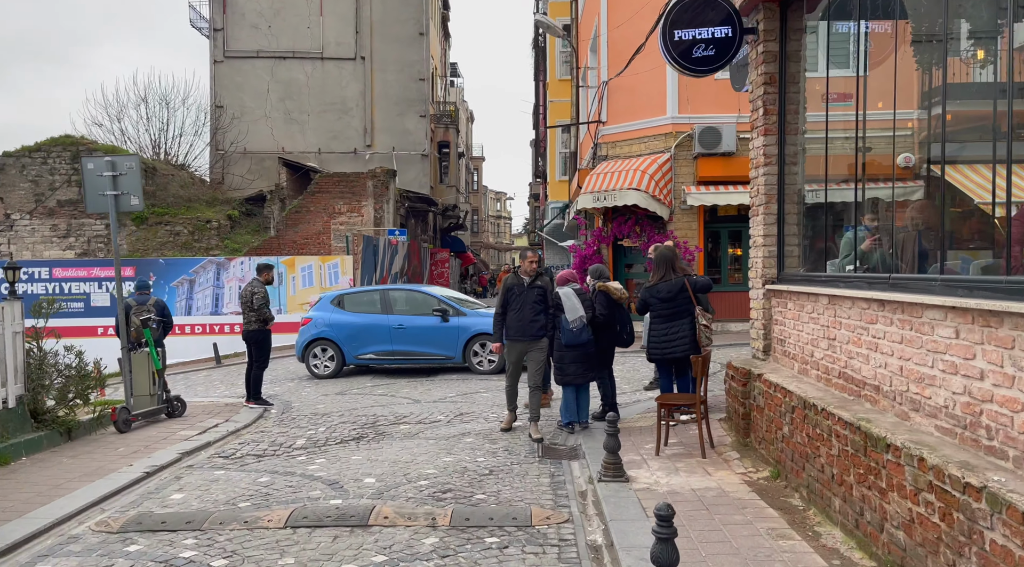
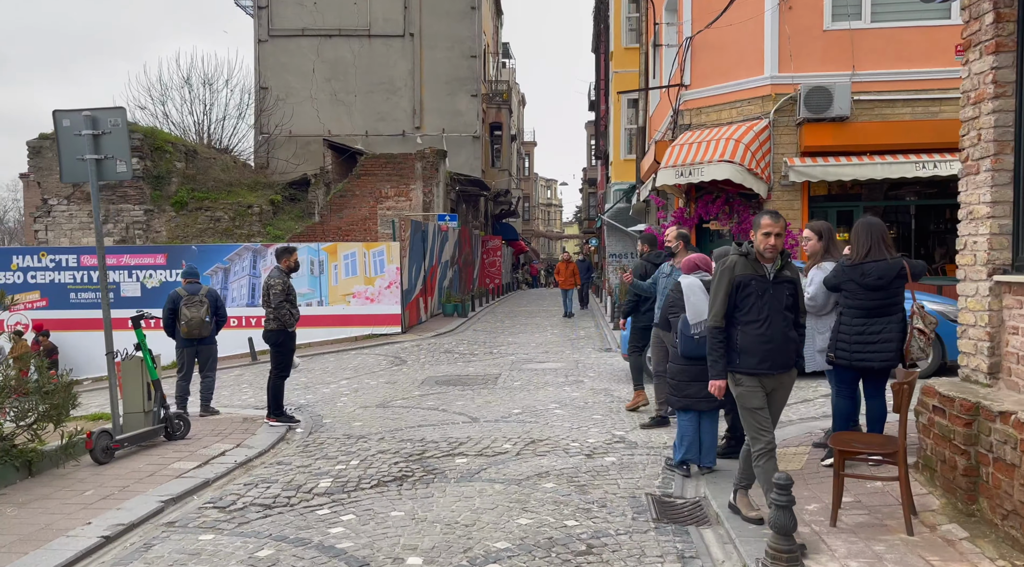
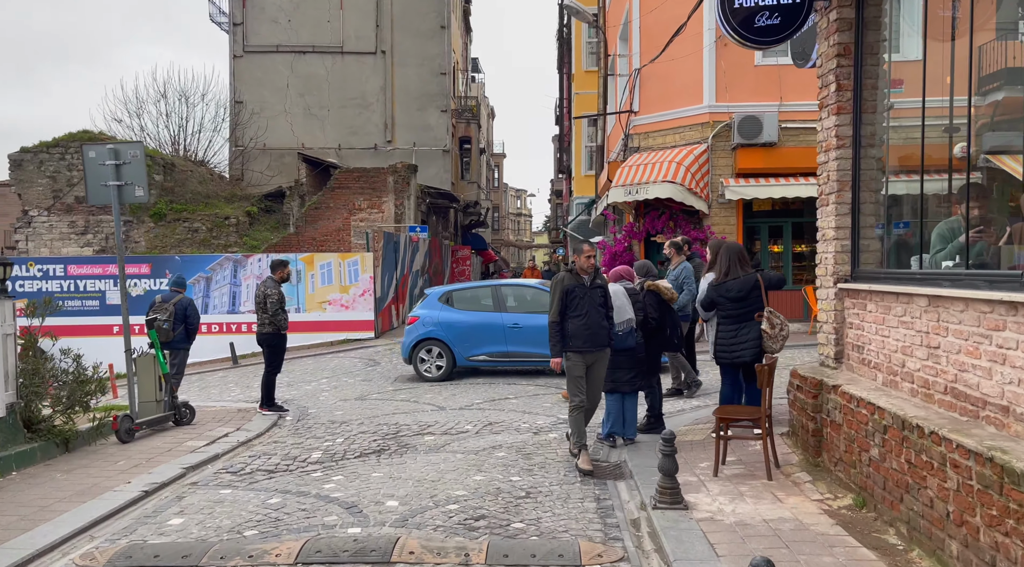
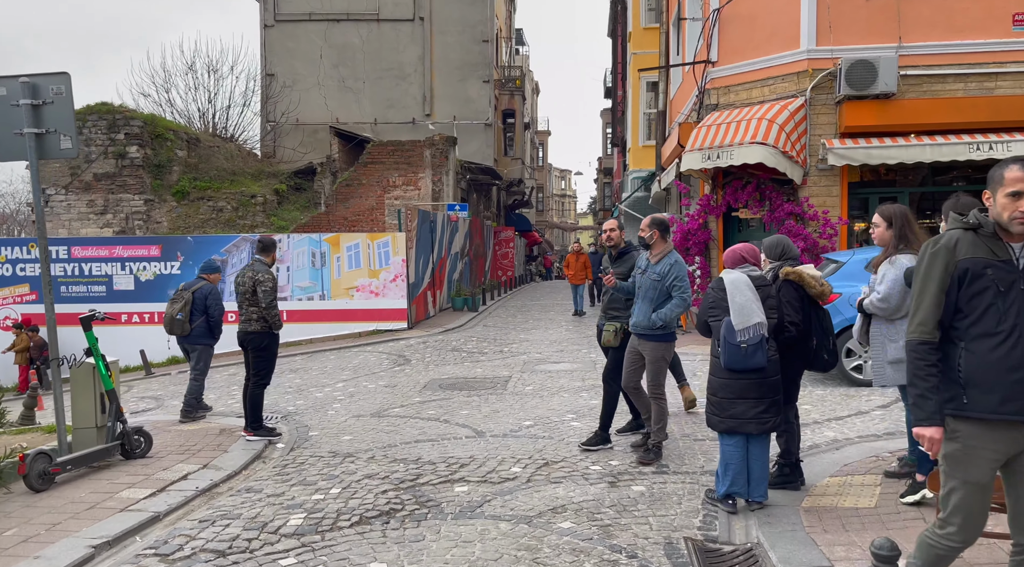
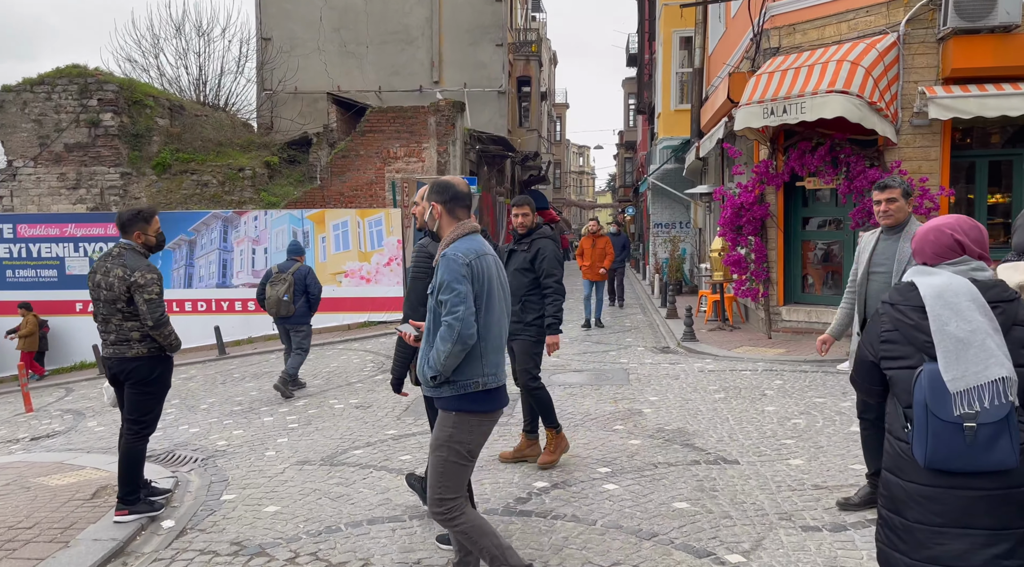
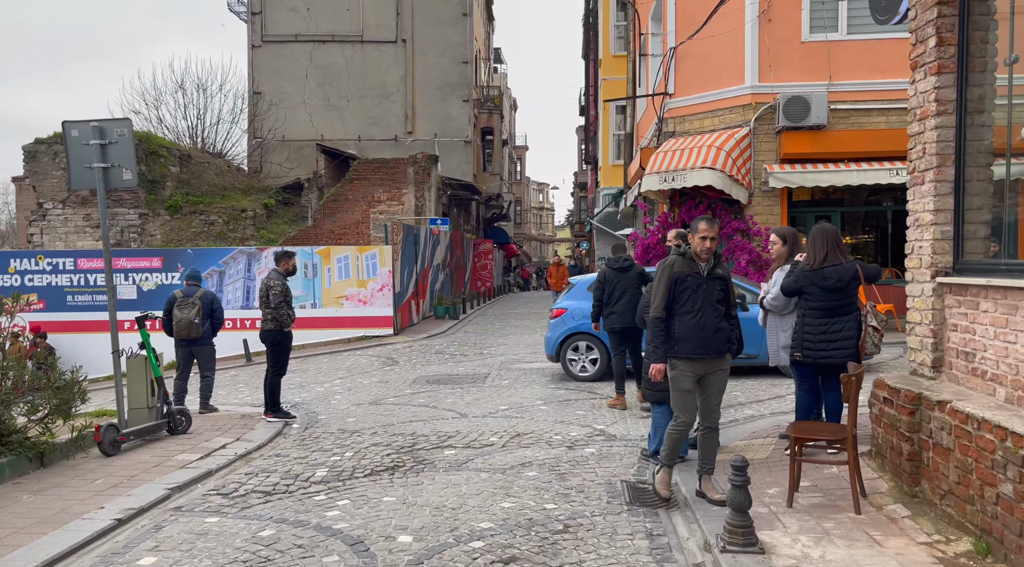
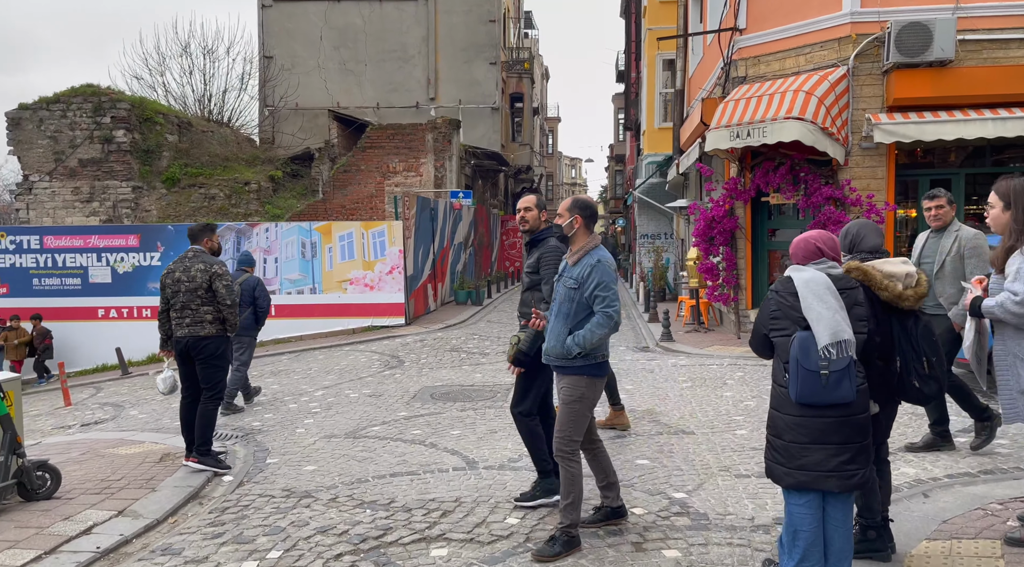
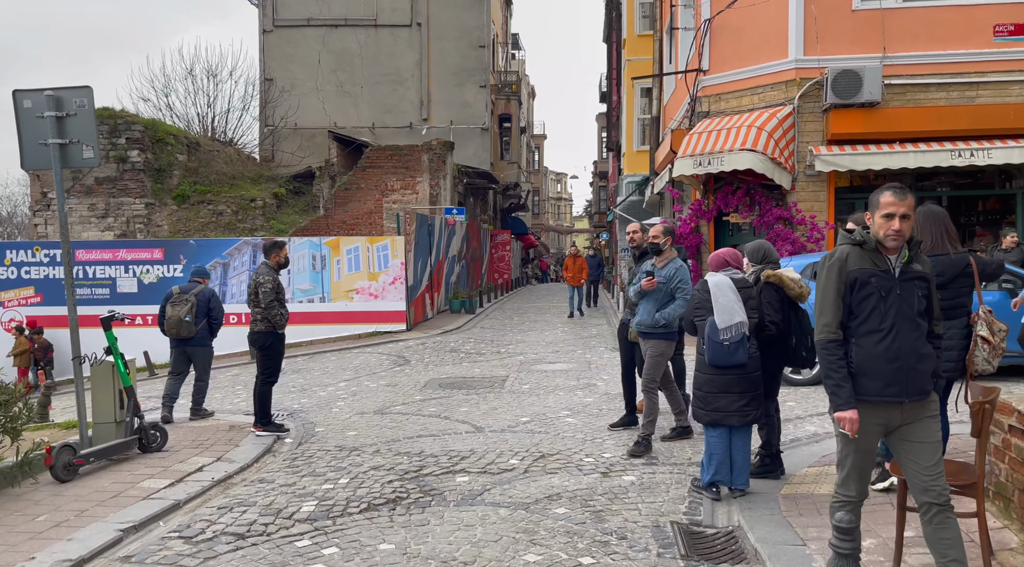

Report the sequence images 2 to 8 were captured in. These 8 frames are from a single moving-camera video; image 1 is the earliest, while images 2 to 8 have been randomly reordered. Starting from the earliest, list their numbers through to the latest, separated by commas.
3, 6, 2, 8, 4, 7, 5
